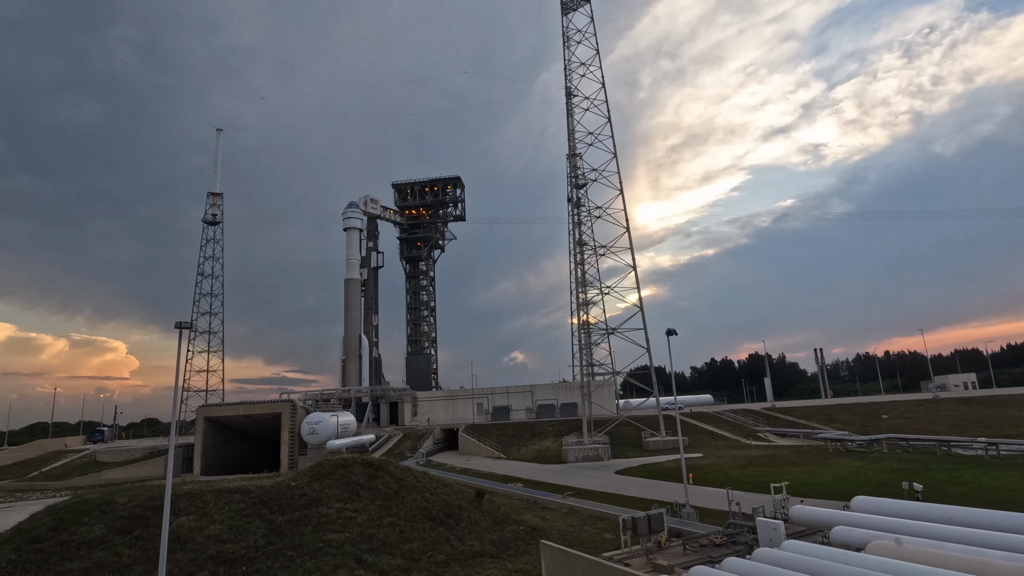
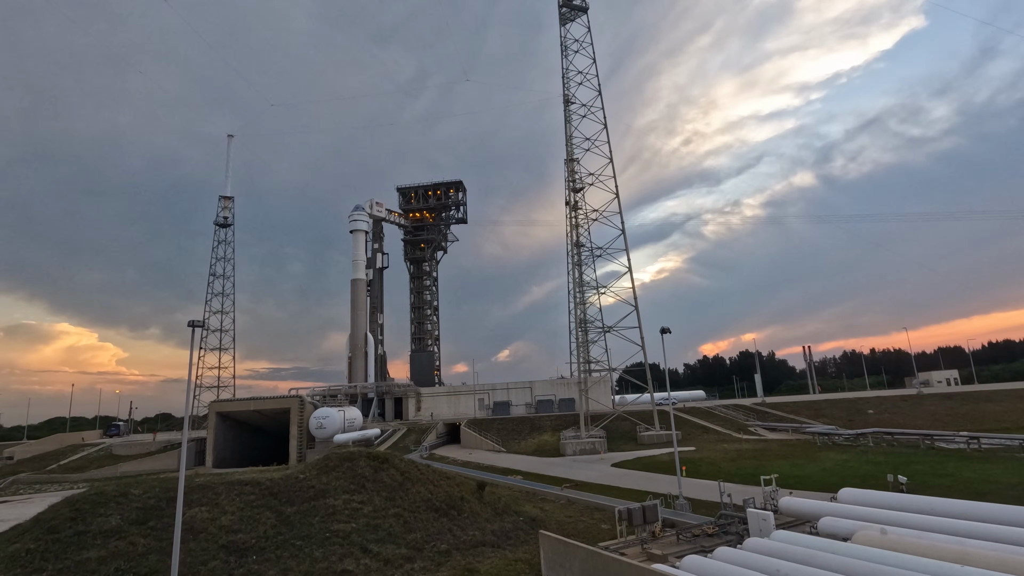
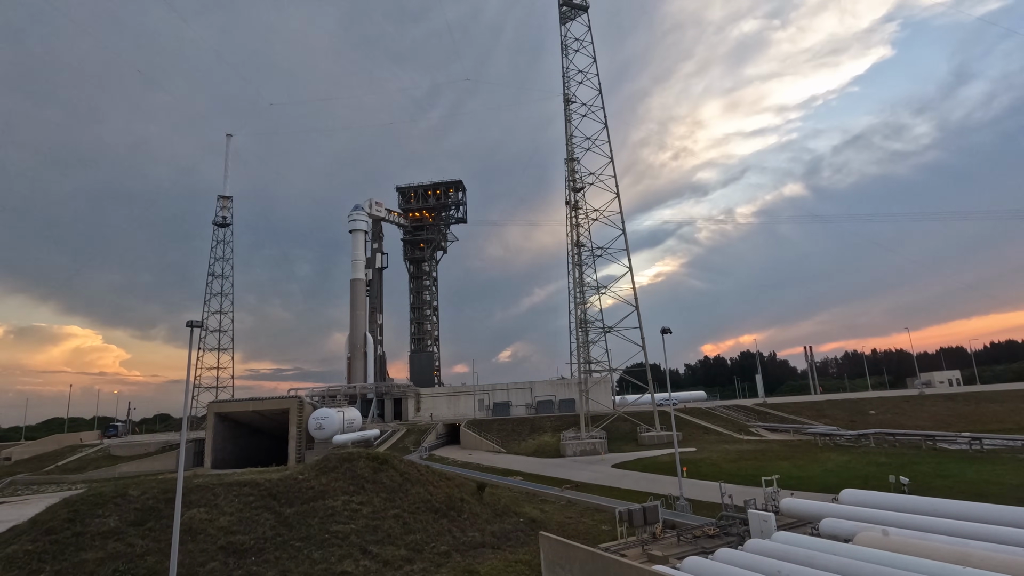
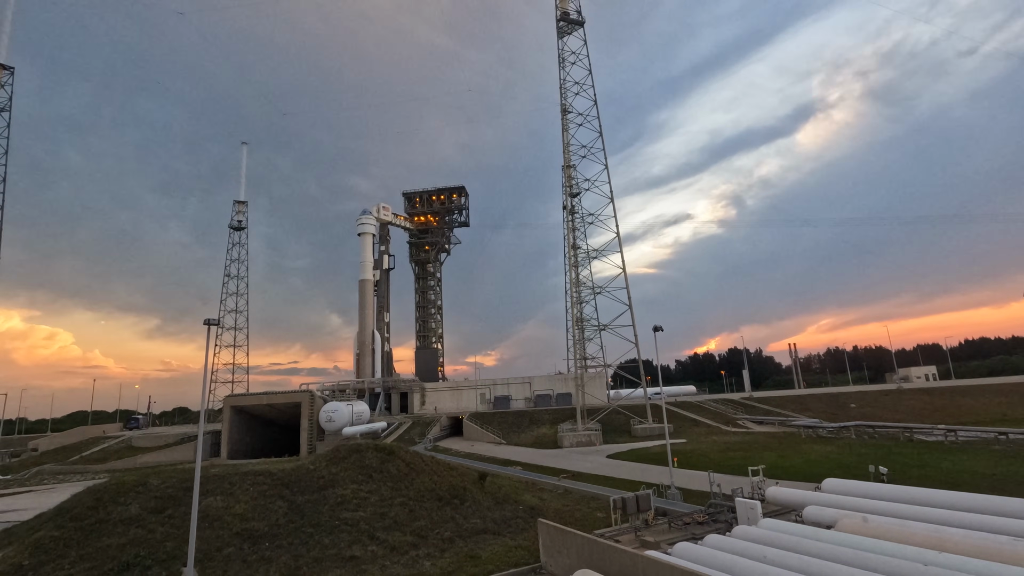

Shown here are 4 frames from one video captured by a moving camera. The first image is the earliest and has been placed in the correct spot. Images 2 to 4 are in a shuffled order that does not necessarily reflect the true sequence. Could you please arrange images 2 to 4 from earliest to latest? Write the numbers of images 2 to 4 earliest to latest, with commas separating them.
3, 2, 4
